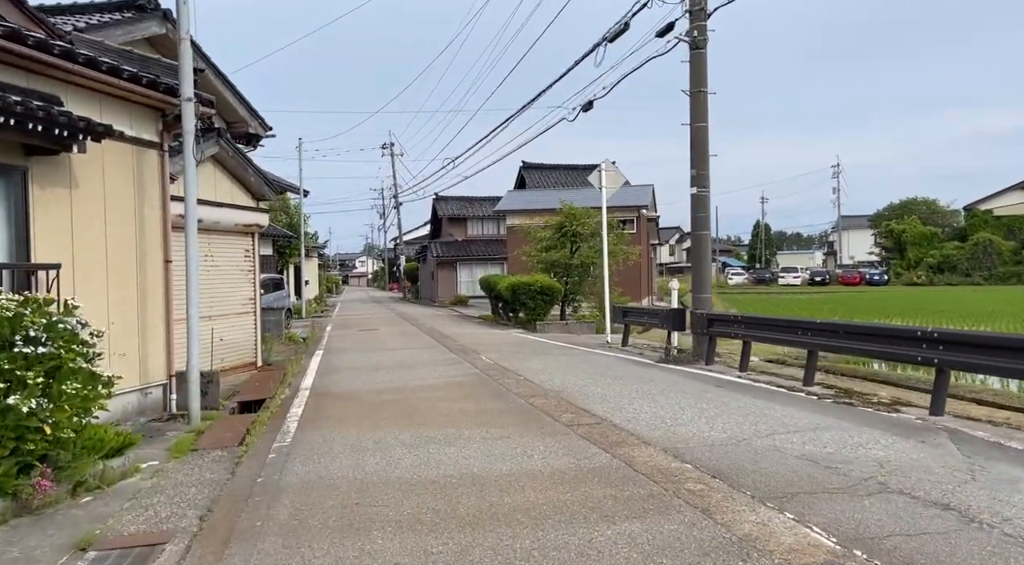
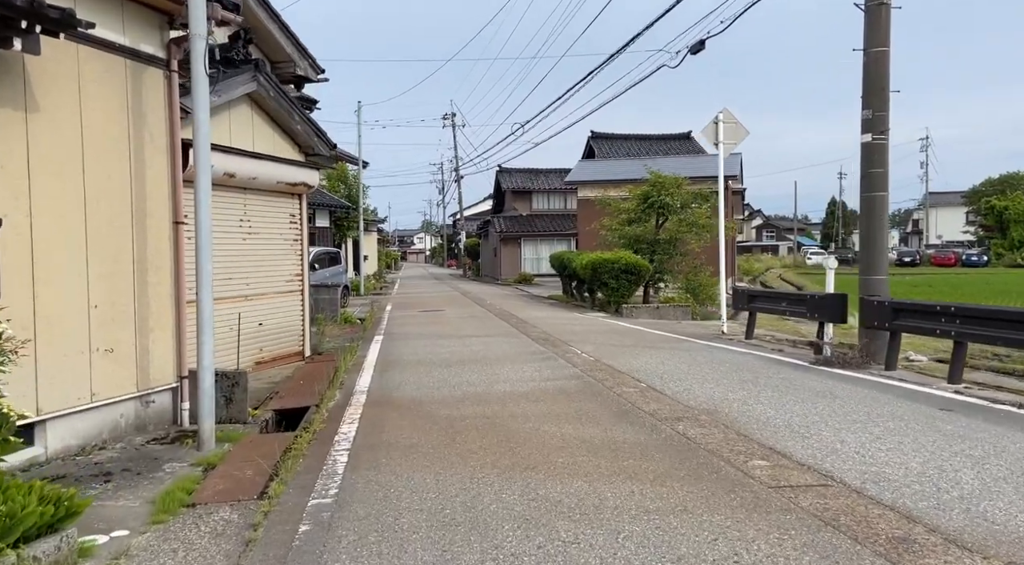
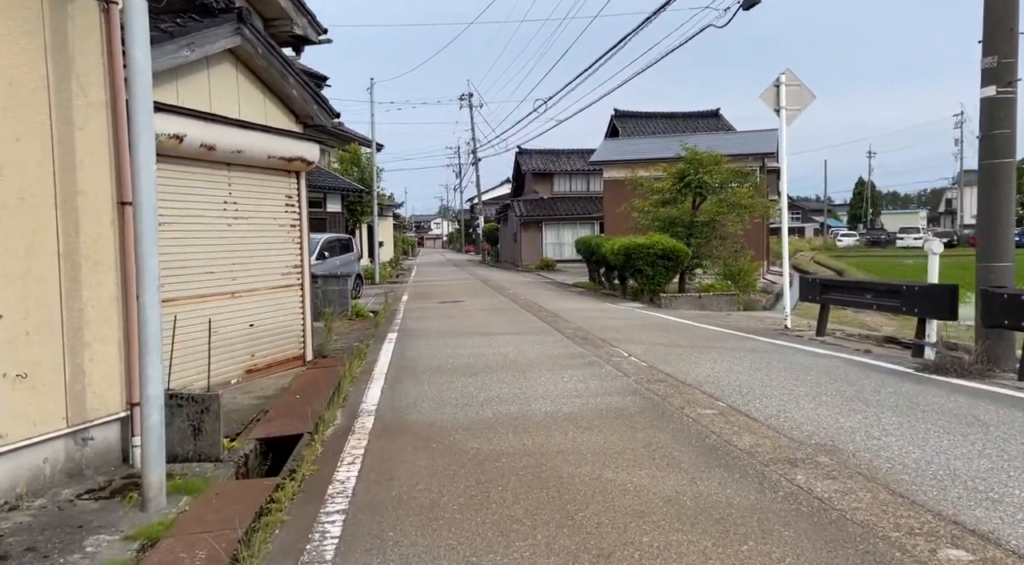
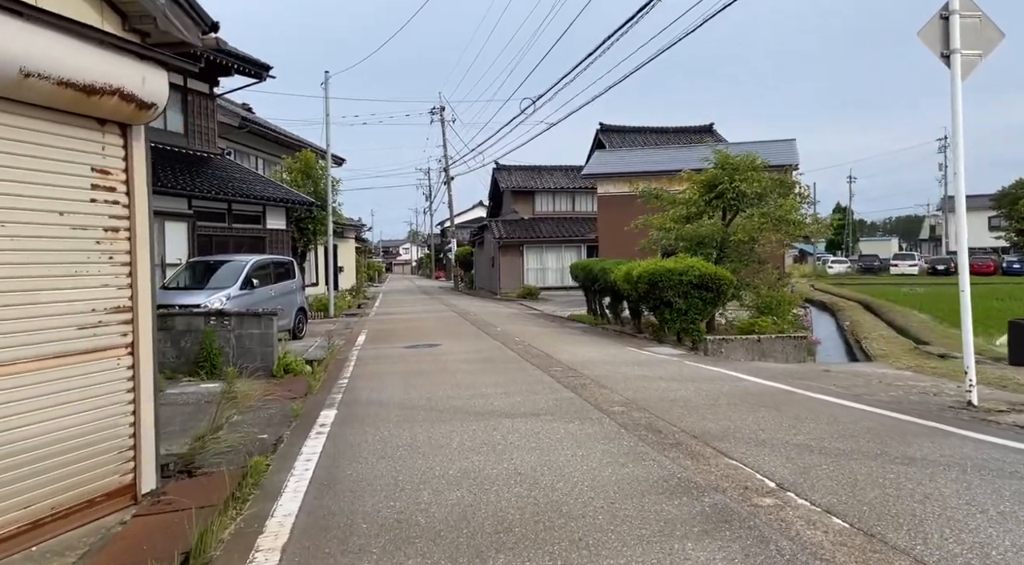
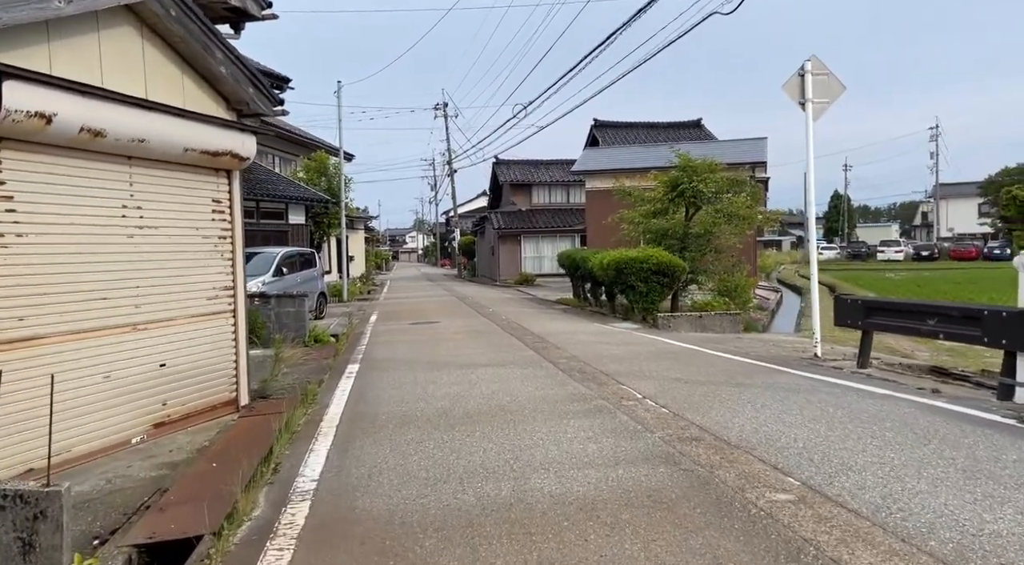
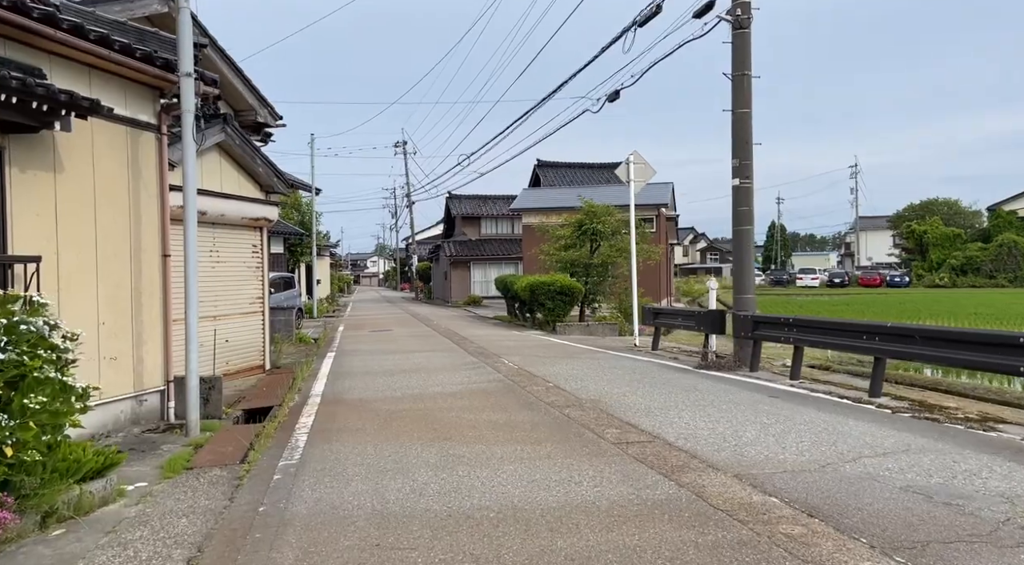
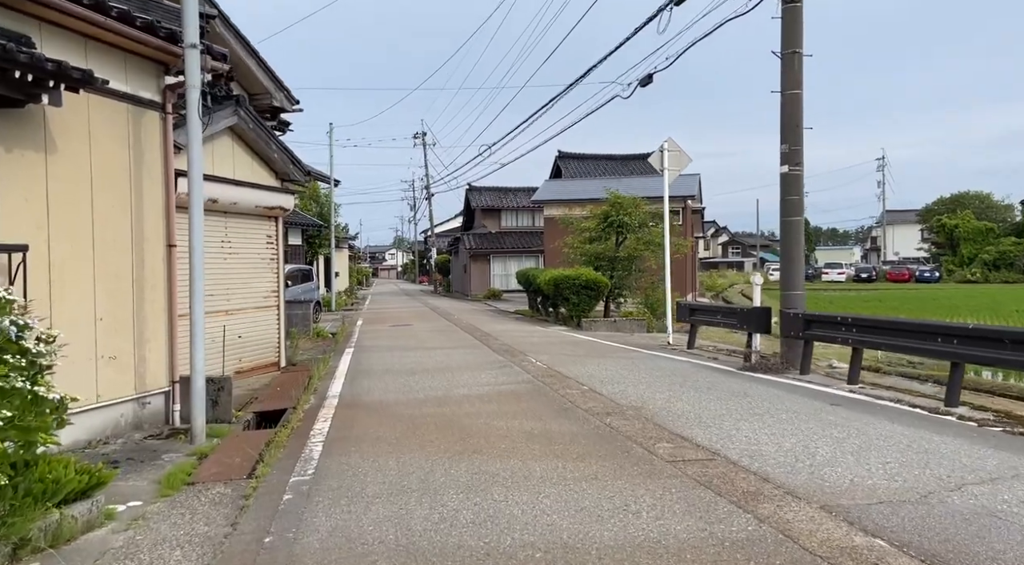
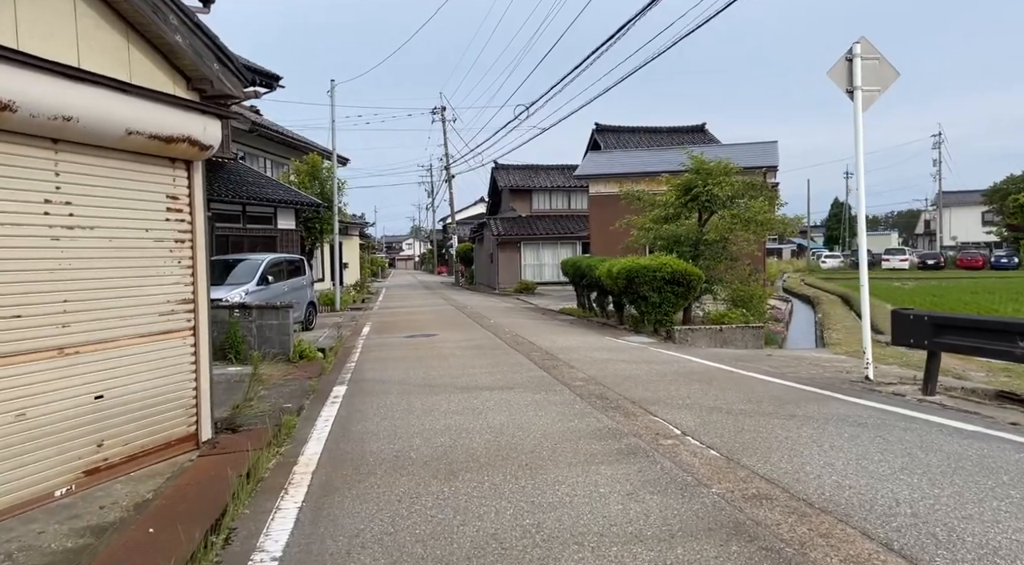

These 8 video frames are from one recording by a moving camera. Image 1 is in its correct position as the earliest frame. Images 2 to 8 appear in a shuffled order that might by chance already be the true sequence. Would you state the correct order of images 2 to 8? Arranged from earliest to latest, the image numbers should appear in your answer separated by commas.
6, 7, 2, 3, 5, 8, 4
